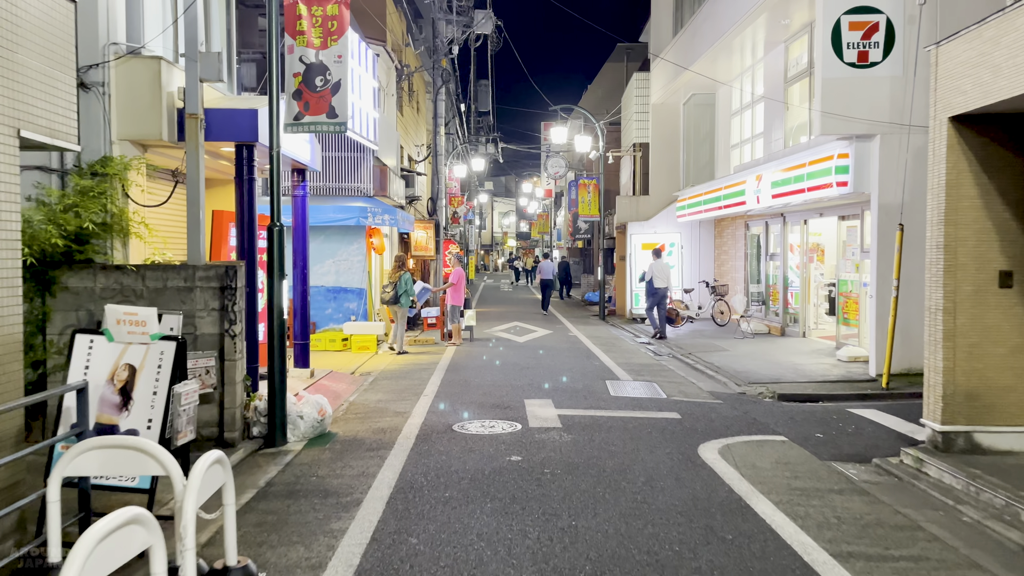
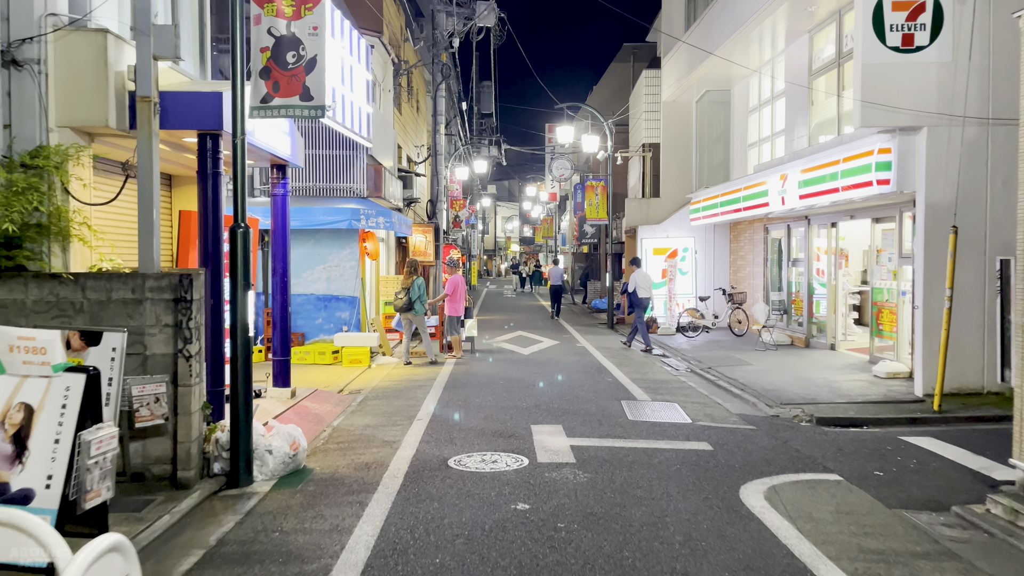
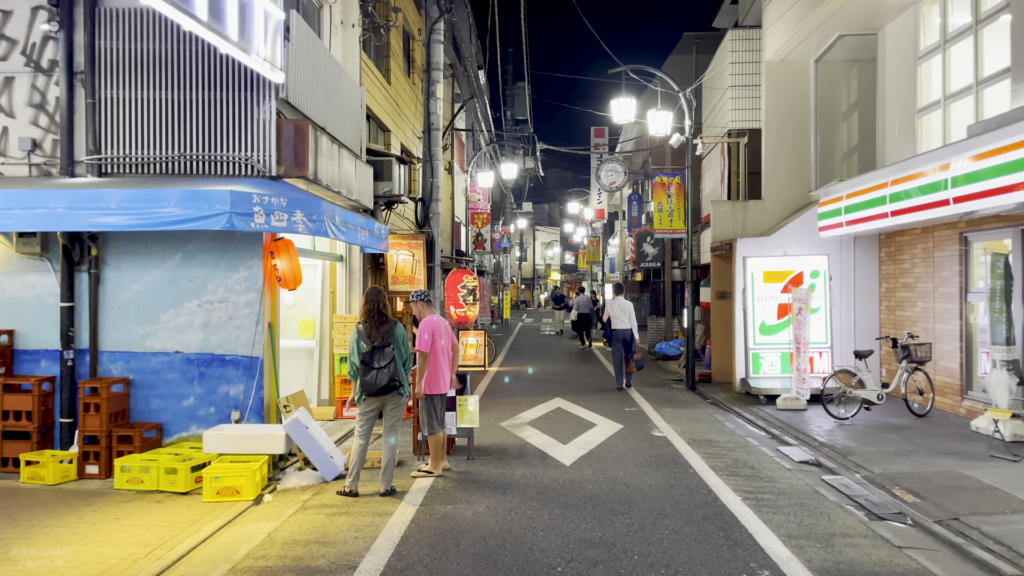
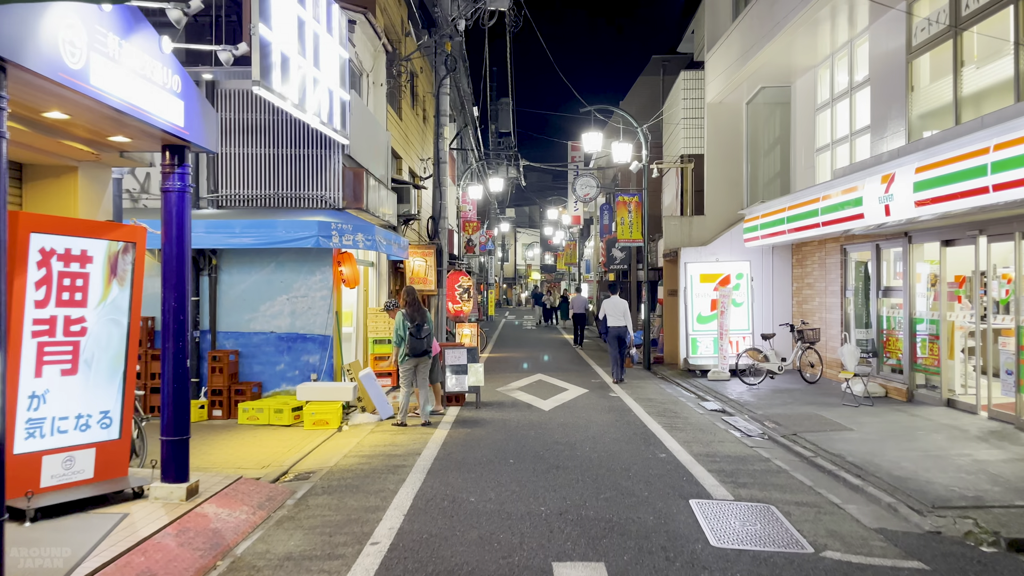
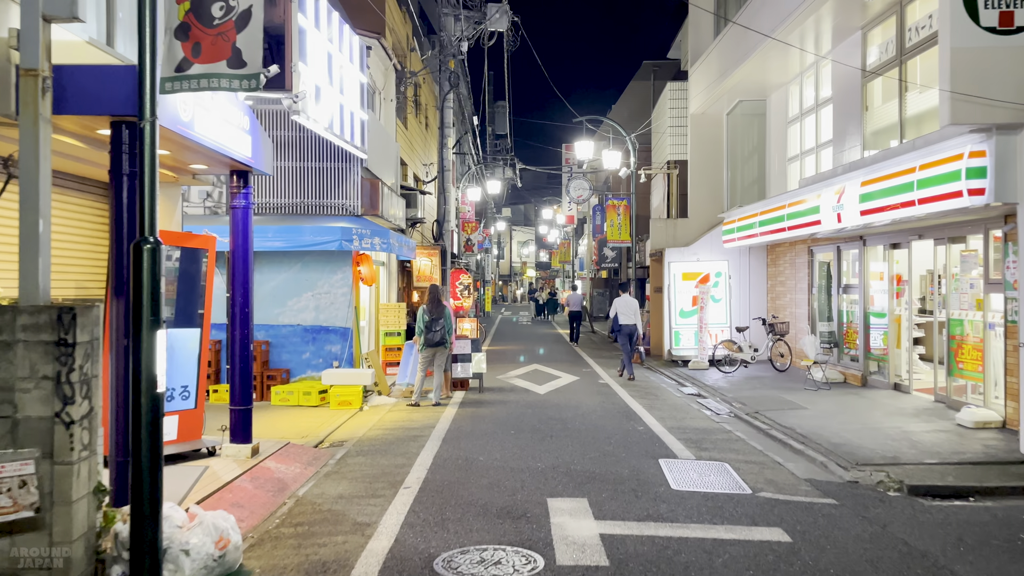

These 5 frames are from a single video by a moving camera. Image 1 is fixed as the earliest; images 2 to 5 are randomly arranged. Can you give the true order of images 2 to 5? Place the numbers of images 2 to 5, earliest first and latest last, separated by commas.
2, 5, 4, 3
